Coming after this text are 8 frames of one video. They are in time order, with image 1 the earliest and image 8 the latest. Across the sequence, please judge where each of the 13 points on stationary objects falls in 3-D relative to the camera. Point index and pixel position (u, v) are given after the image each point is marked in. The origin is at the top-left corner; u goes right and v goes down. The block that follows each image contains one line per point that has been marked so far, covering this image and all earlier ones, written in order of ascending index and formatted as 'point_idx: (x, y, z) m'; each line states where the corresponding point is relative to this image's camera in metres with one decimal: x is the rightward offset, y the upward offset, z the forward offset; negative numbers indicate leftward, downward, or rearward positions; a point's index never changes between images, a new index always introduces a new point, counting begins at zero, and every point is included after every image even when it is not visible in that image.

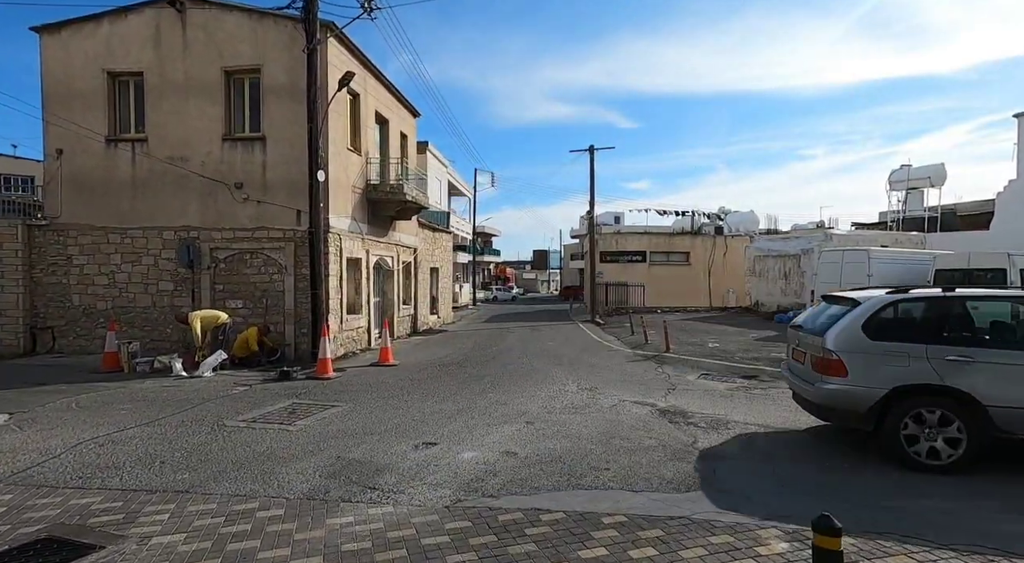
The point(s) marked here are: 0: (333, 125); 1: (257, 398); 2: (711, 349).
0: (-4.1, +3.6, +14.7) m
1: (-3.9, -1.8, +9.7) m
2: (+4.8, -1.7, +15.7) m
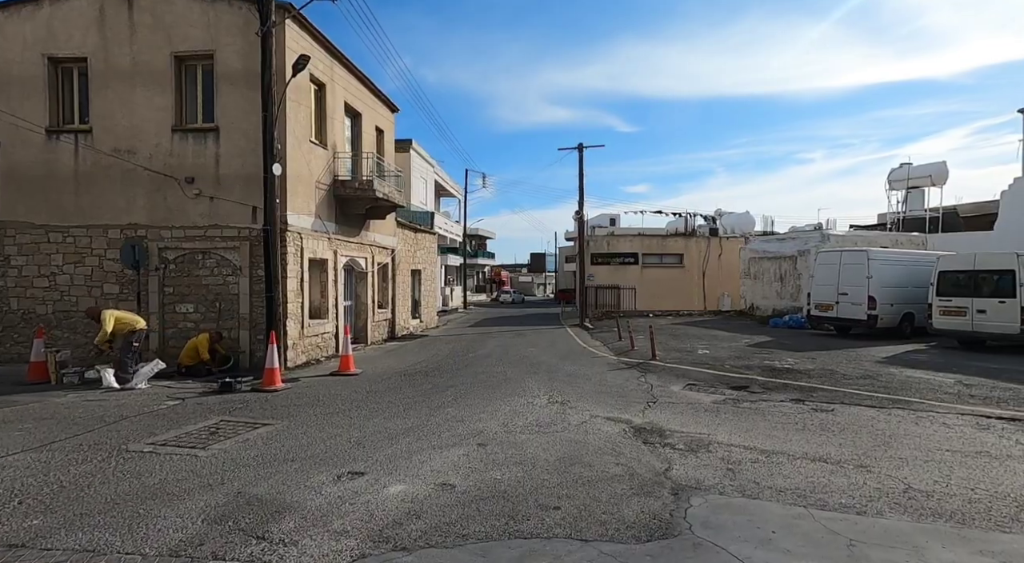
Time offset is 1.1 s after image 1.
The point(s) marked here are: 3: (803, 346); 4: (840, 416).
0: (-4.7, +3.5, +13.7) m
1: (-4.5, -1.8, +8.6) m
2: (+4.3, -1.7, +14.6) m
3: (+7.6, -1.7, +16.6) m
4: (+4.4, -1.8, +8.7) m
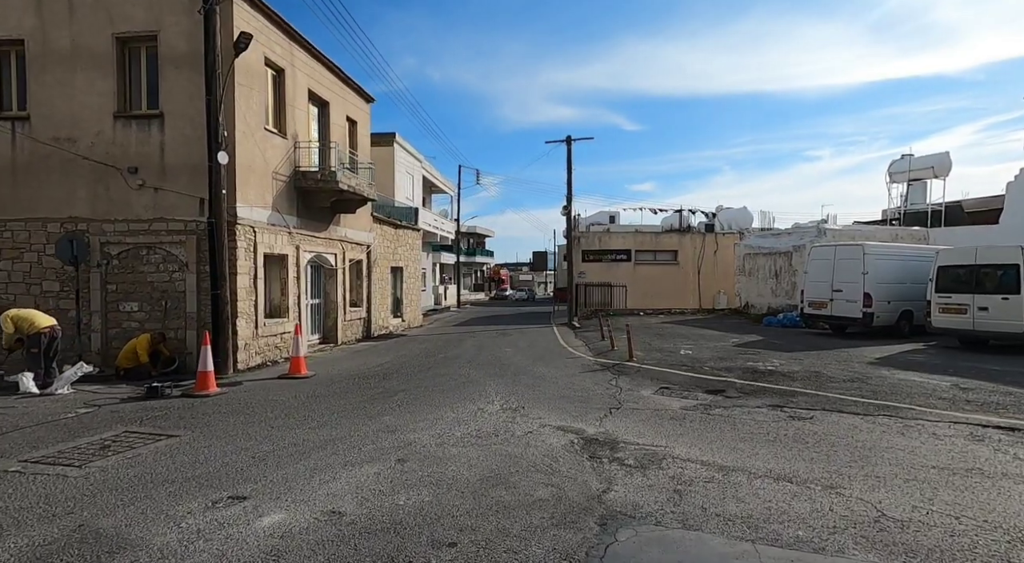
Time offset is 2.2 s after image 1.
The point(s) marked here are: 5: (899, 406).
0: (-5.4, +3.6, +12.8) m
1: (-5.2, -1.8, +7.8) m
2: (+3.6, -1.6, +13.7) m
3: (+6.9, -1.6, +15.6) m
4: (+3.7, -1.7, +7.7) m
5: (+5.1, -1.7, +8.5) m
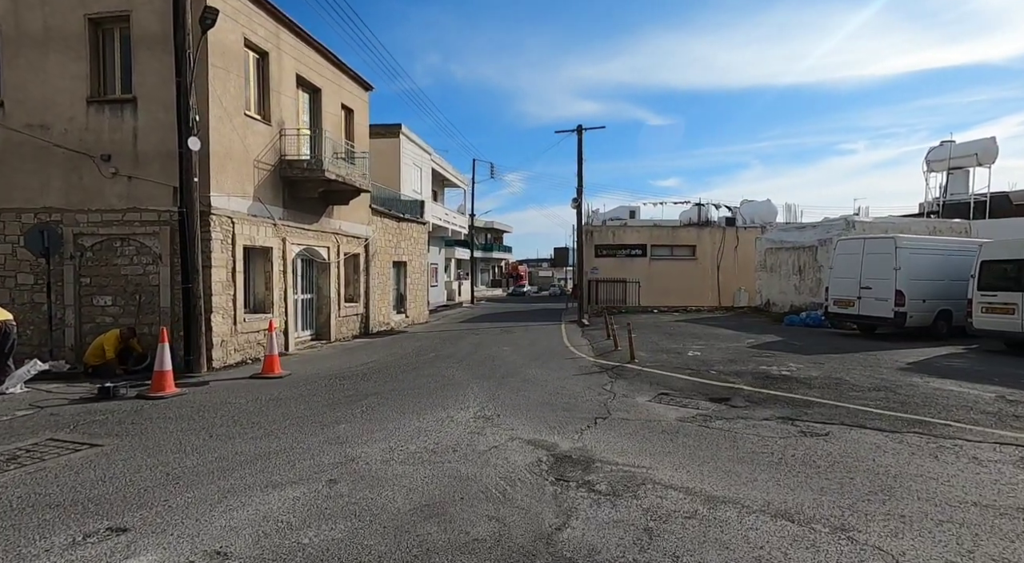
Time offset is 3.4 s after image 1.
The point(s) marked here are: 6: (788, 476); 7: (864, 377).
0: (-5.5, +3.7, +12.1) m
1: (-5.6, -1.7, +7.0) m
2: (+3.5, -1.5, +12.6) m
3: (+6.8, -1.5, +14.4) m
4: (+3.3, -1.7, +6.7) m
5: (+4.8, -1.6, +7.4) m
6: (+2.4, -1.7, +5.6) m
7: (+5.8, -1.6, +10.5) m
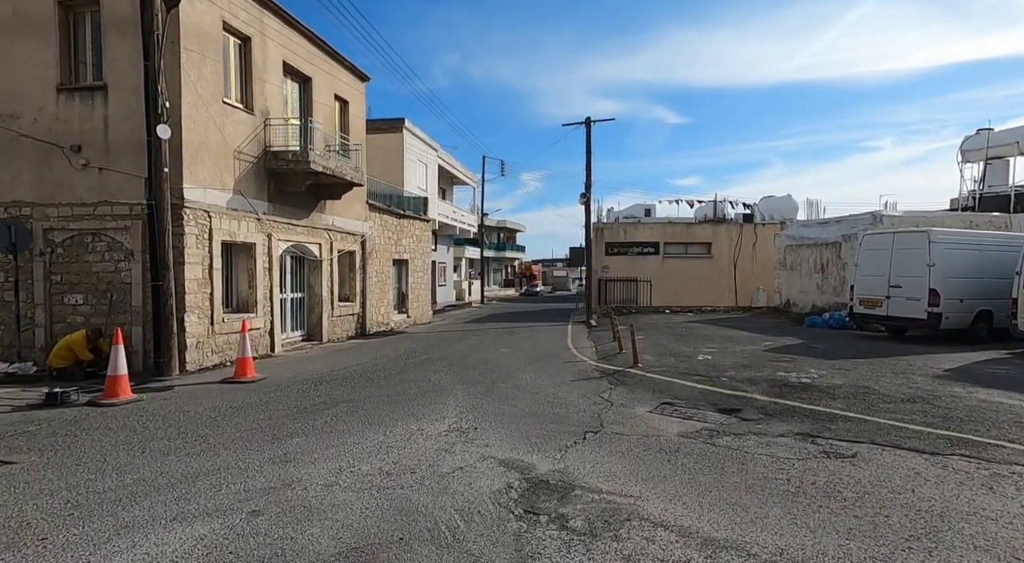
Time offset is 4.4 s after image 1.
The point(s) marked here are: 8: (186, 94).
0: (-5.7, +3.8, +11.3) m
1: (-5.8, -1.6, +6.3) m
2: (+3.4, -1.5, +11.6) m
3: (+6.8, -1.4, +13.3) m
4: (+3.1, -1.6, +5.7) m
5: (+4.6, -1.6, +6.3) m
6: (+2.1, -1.6, +4.6) m
7: (+5.6, -1.5, +9.4) m
8: (-5.7, +3.3, +11.2) m
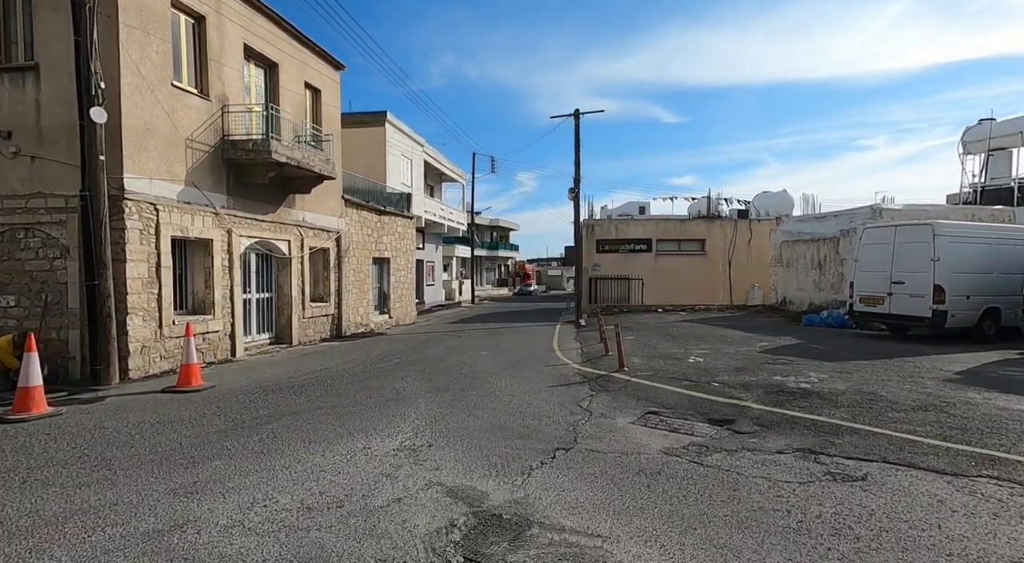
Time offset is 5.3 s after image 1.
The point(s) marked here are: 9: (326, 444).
0: (-6.1, +3.8, +10.4) m
1: (-6.2, -1.6, +5.3) m
2: (+2.9, -1.4, +10.7) m
3: (+6.4, -1.4, +12.4) m
4: (+2.7, -1.6, +4.8) m
5: (+4.2, -1.5, +5.4) m
6: (+1.7, -1.6, +3.7) m
7: (+5.2, -1.5, +8.5) m
8: (-6.1, +3.3, +10.2) m
9: (-1.8, -1.6, +6.2) m
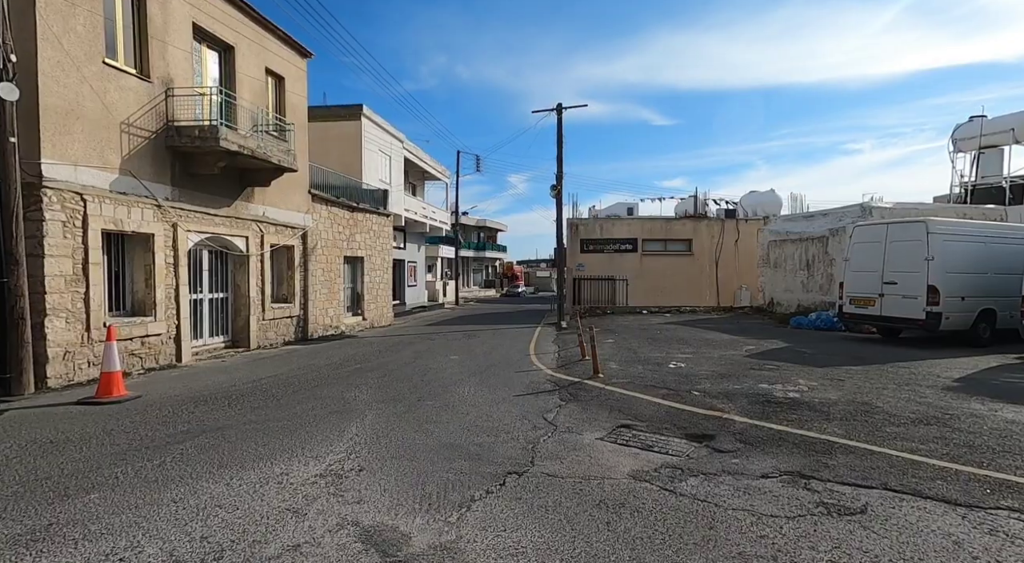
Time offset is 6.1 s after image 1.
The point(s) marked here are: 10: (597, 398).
0: (-6.6, +3.8, +9.4) m
1: (-6.6, -1.6, +4.4) m
2: (+2.4, -1.4, +9.9) m
3: (+5.8, -1.4, +11.7) m
4: (+2.3, -1.6, +4.0) m
5: (+3.7, -1.5, +4.6) m
6: (+1.3, -1.6, +2.9) m
7: (+4.7, -1.5, +7.8) m
8: (-6.6, +3.3, +9.3) m
9: (-2.3, -1.6, +5.3) m
10: (+1.1, -1.5, +8.5) m
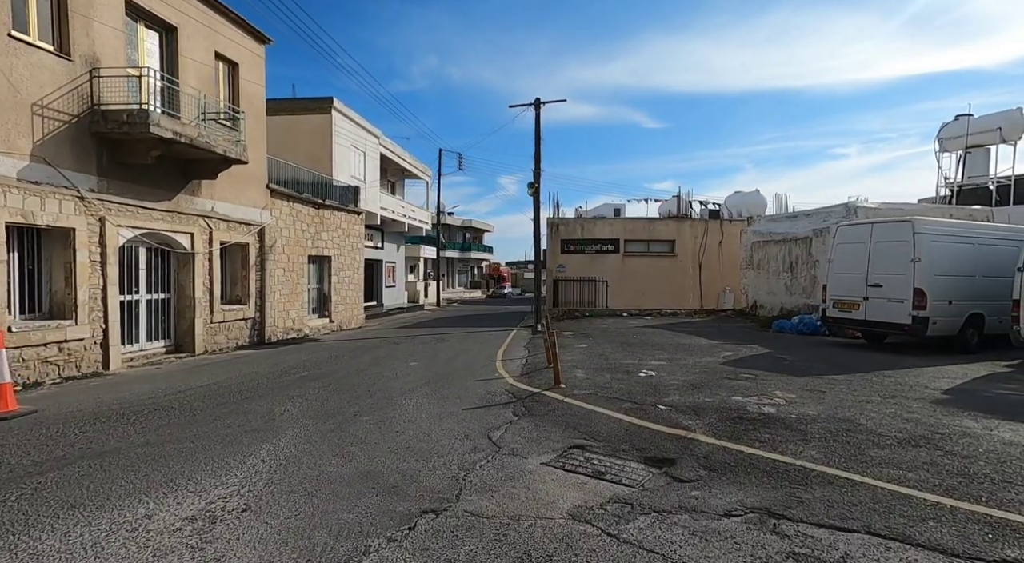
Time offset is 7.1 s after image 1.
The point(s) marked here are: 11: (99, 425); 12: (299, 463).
0: (-7.2, +3.8, +8.4) m
1: (-7.2, -1.6, +3.4) m
2: (+1.7, -1.5, +9.1) m
3: (+5.1, -1.4, +10.9) m
4: (+1.7, -1.6, +3.1) m
5: (+3.1, -1.5, +3.8) m
6: (+0.8, -1.6, +2.1) m
7: (+4.1, -1.5, +7.0) m
8: (-7.2, +3.3, +8.3) m
9: (-2.9, -1.6, +4.4) m
10: (+0.5, -1.6, +7.6) m
11: (-4.4, -1.5, +6.7) m
12: (-1.8, -1.6, +5.6) m
